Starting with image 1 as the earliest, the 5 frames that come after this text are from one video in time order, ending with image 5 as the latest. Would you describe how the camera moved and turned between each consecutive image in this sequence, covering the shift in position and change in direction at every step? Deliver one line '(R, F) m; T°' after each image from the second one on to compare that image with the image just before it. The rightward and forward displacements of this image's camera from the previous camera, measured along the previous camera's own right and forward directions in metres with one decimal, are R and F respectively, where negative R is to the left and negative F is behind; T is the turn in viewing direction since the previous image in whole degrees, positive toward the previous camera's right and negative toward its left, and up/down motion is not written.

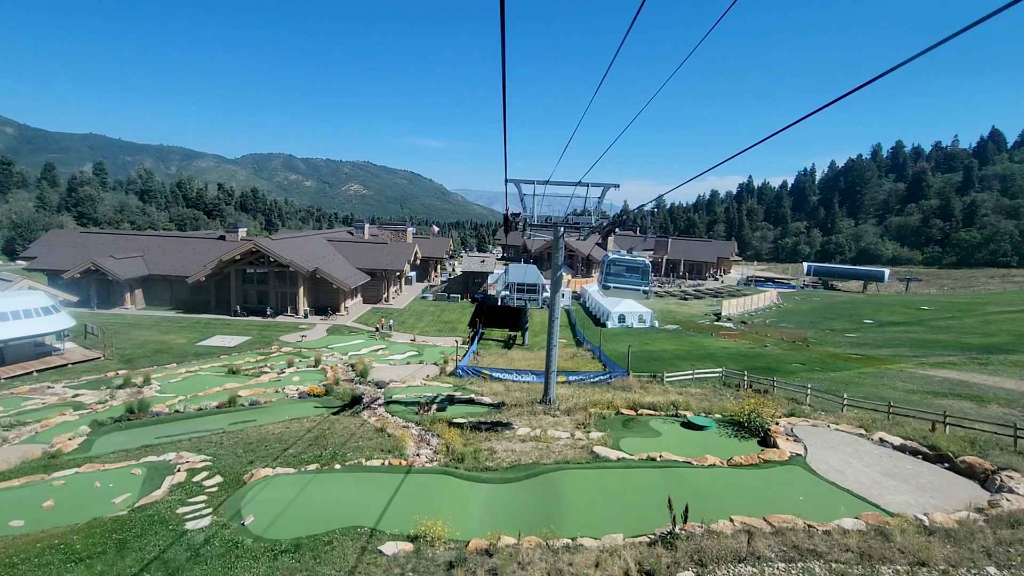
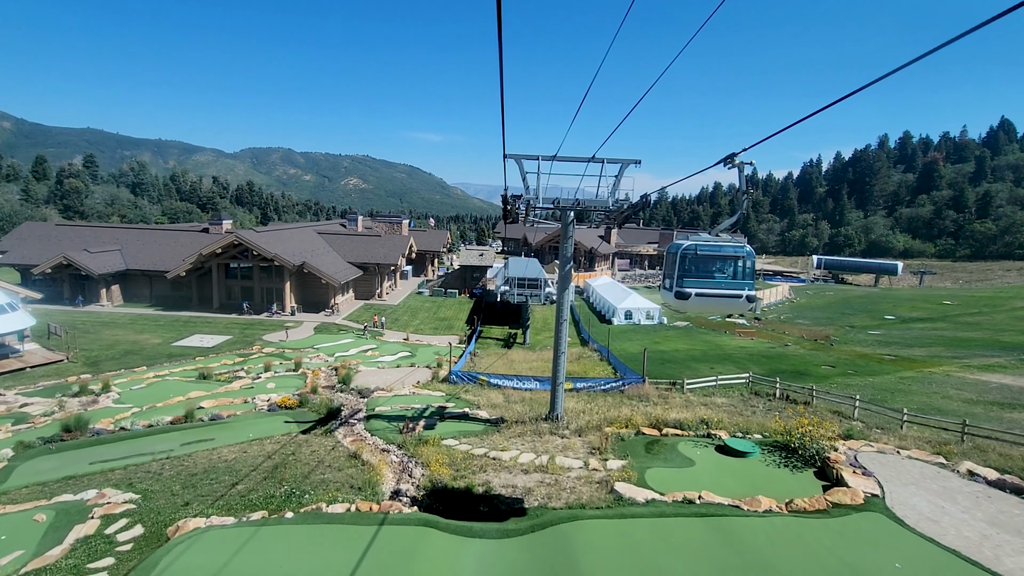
(0.0, +2.8) m; 0°
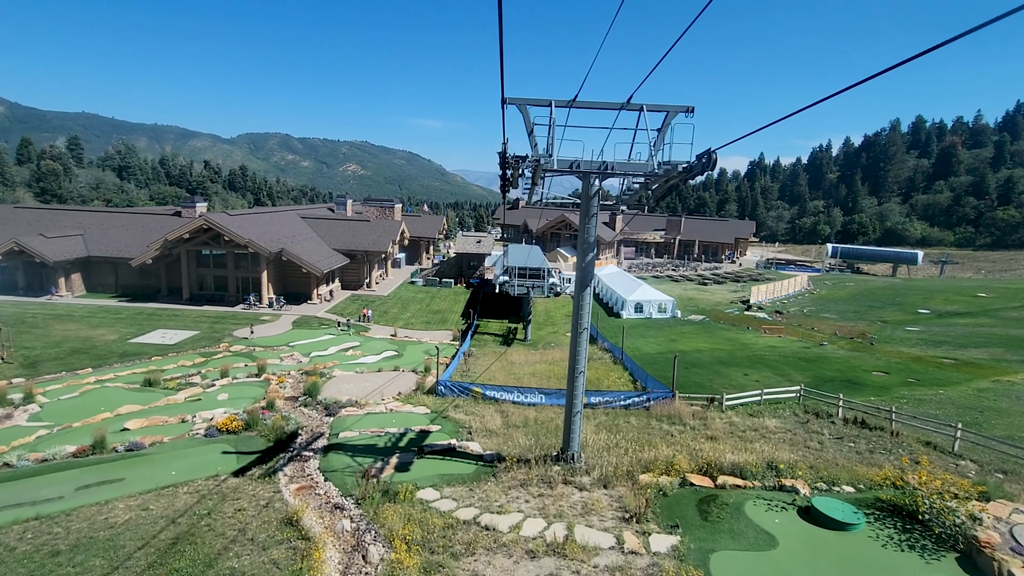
(0.0, +3.9) m; 0°
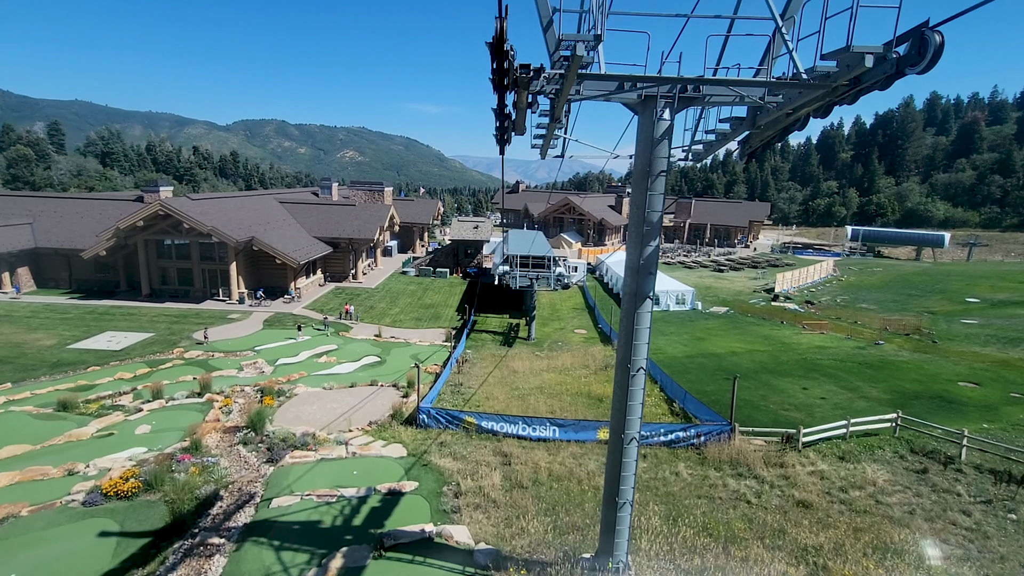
(-0.1, +4.4) m; 0°
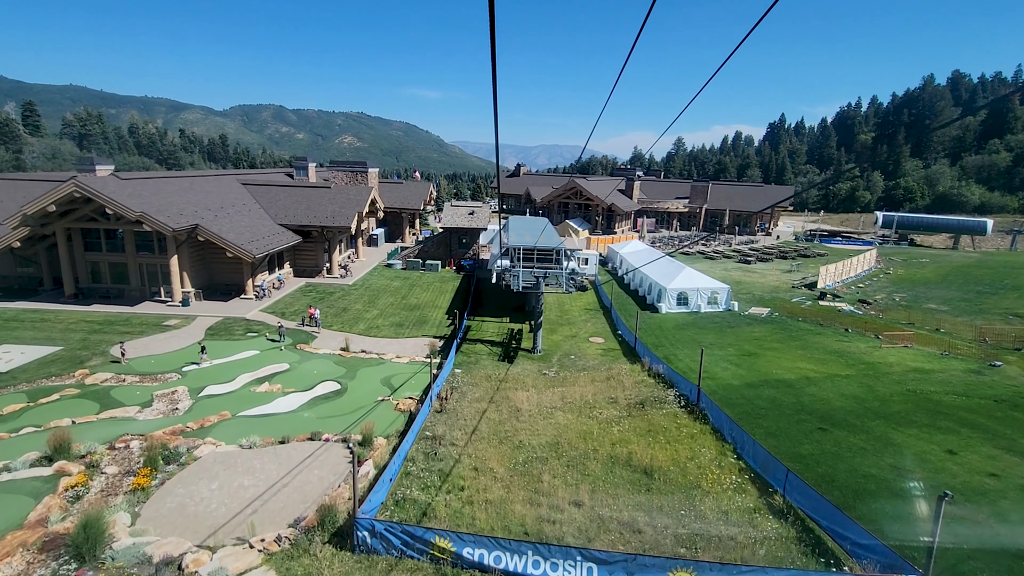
(-0.1, +6.0) m; 0°
